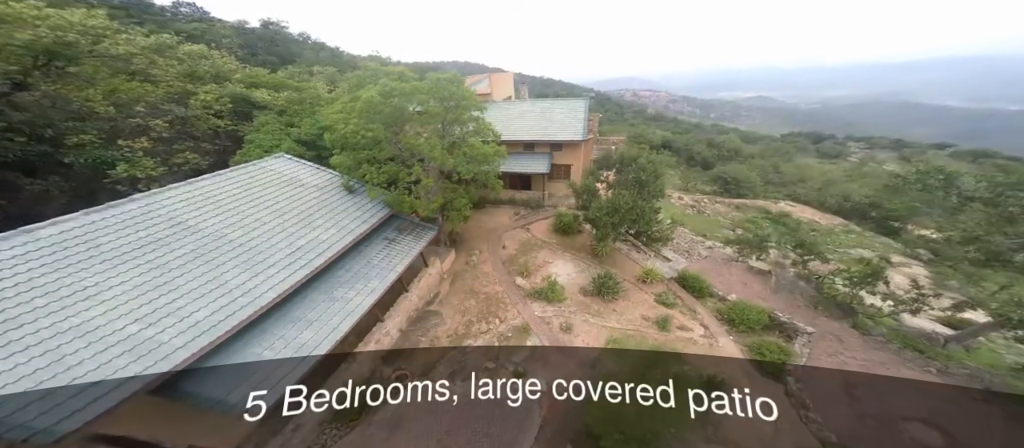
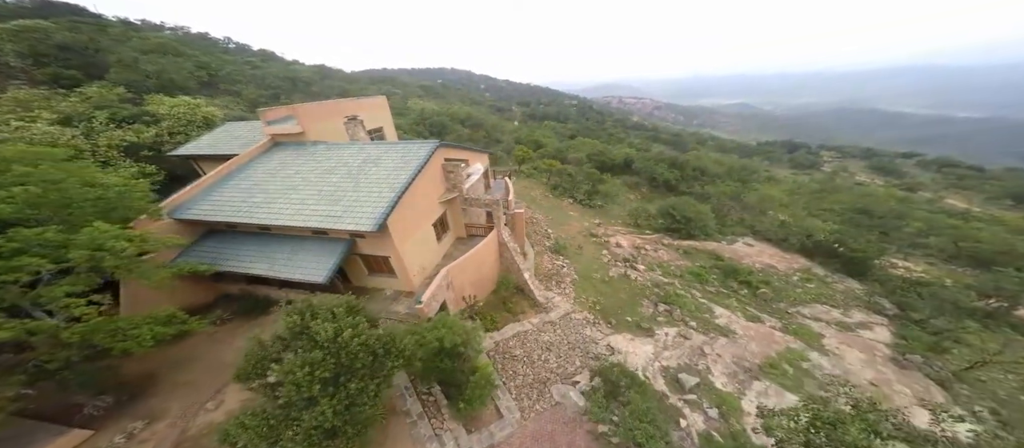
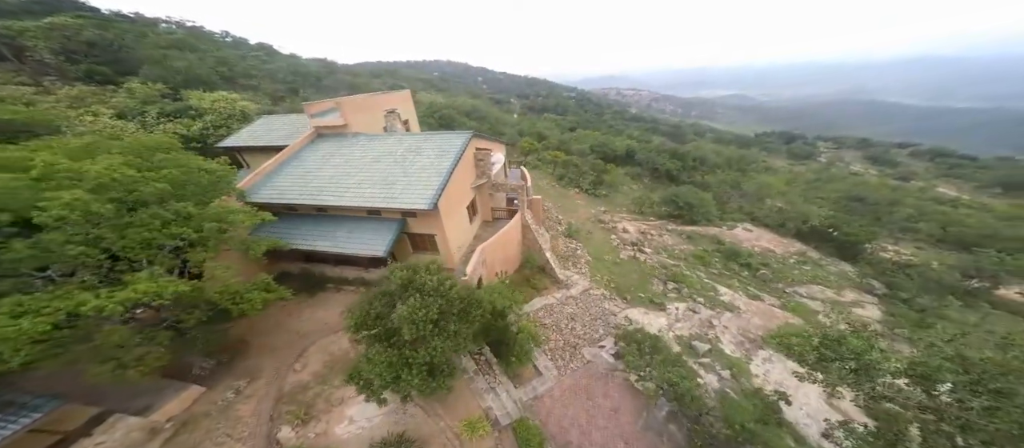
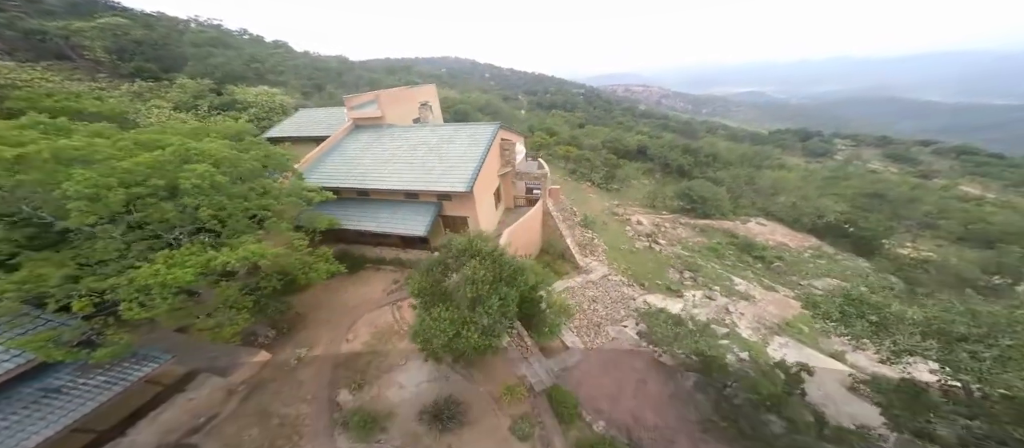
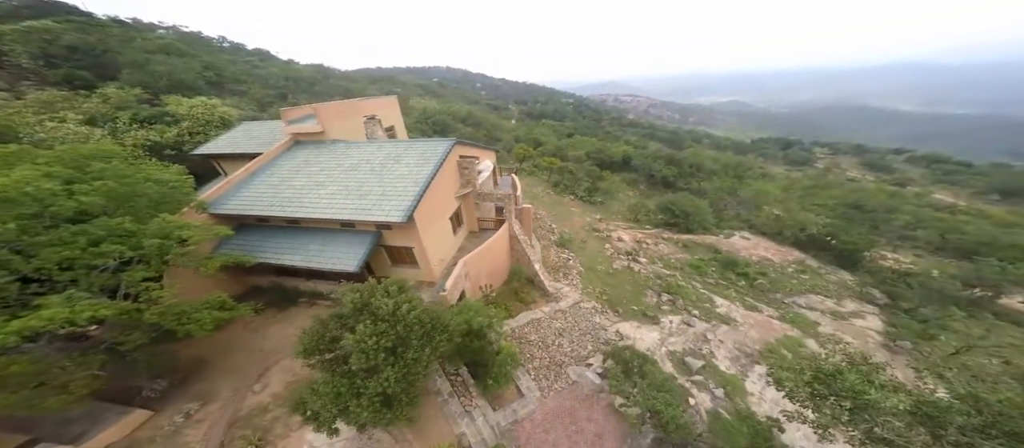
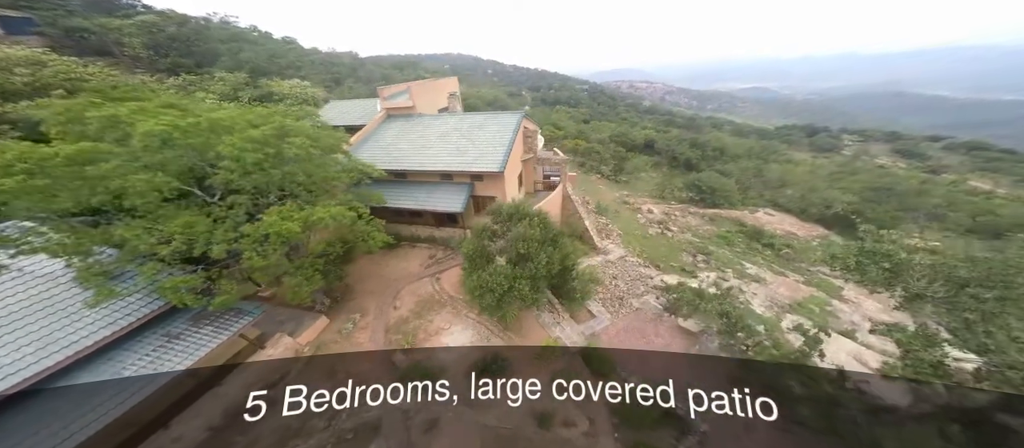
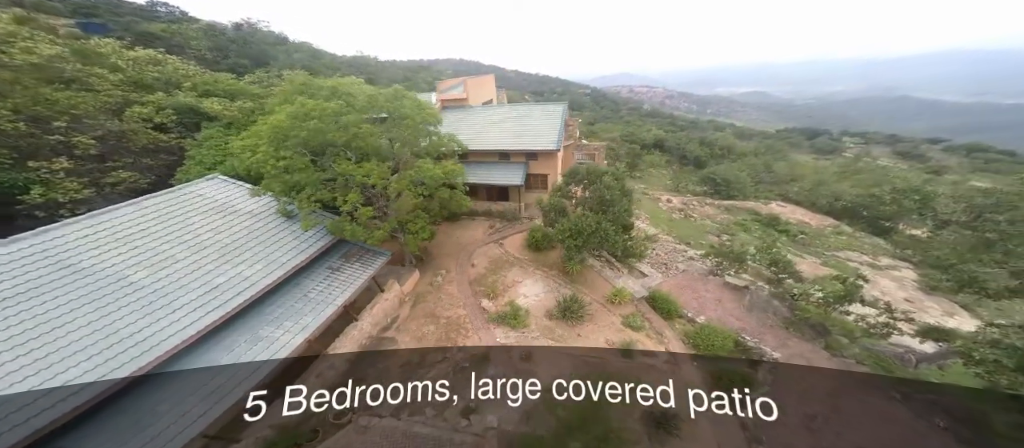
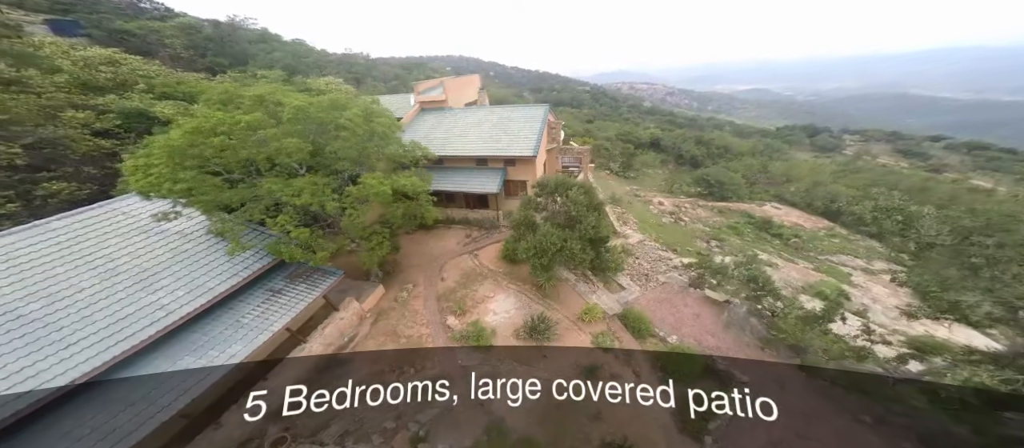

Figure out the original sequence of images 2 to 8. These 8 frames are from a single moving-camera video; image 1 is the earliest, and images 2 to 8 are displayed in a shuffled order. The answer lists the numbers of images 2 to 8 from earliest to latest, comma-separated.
7, 8, 6, 4, 3, 5, 2
